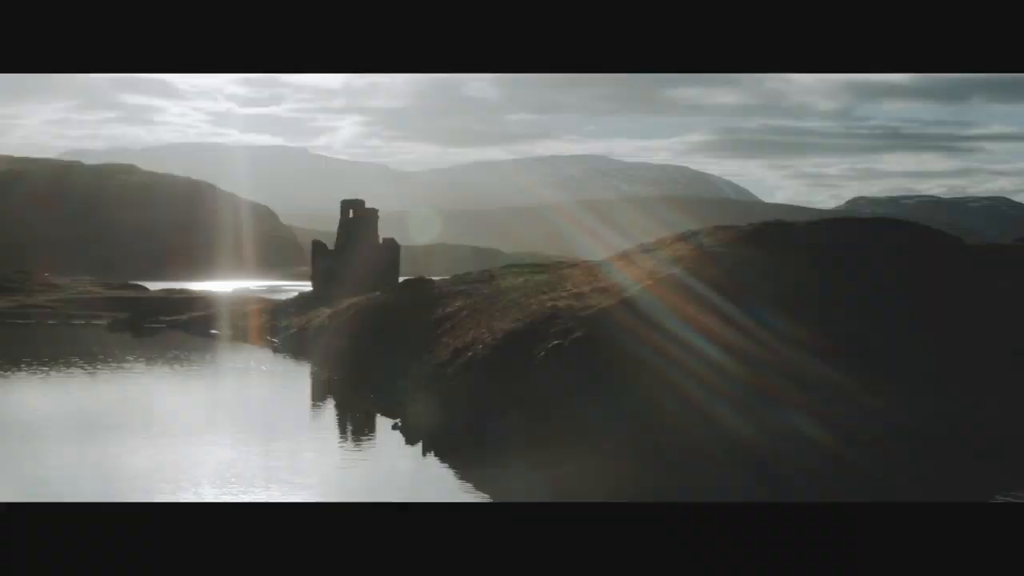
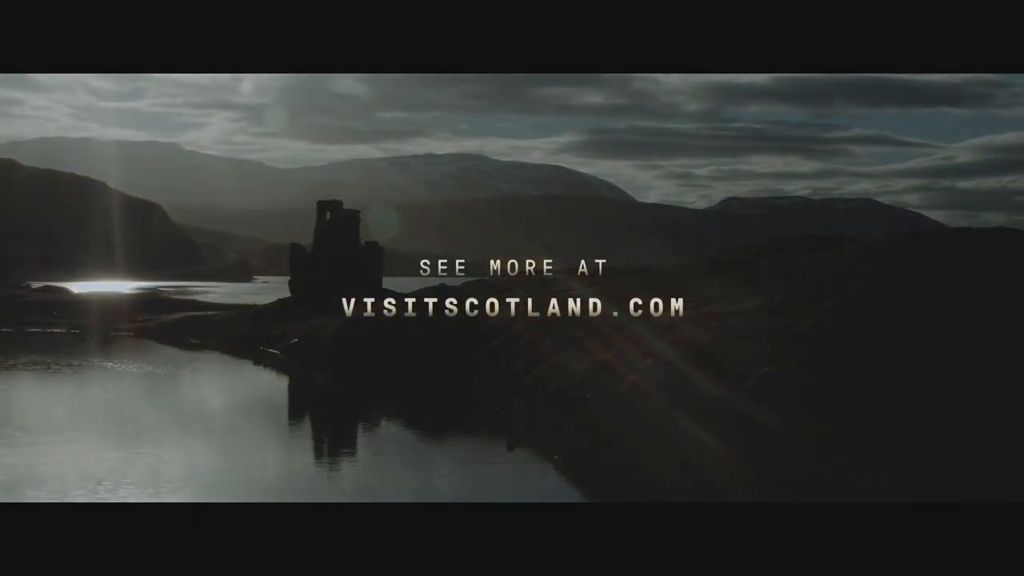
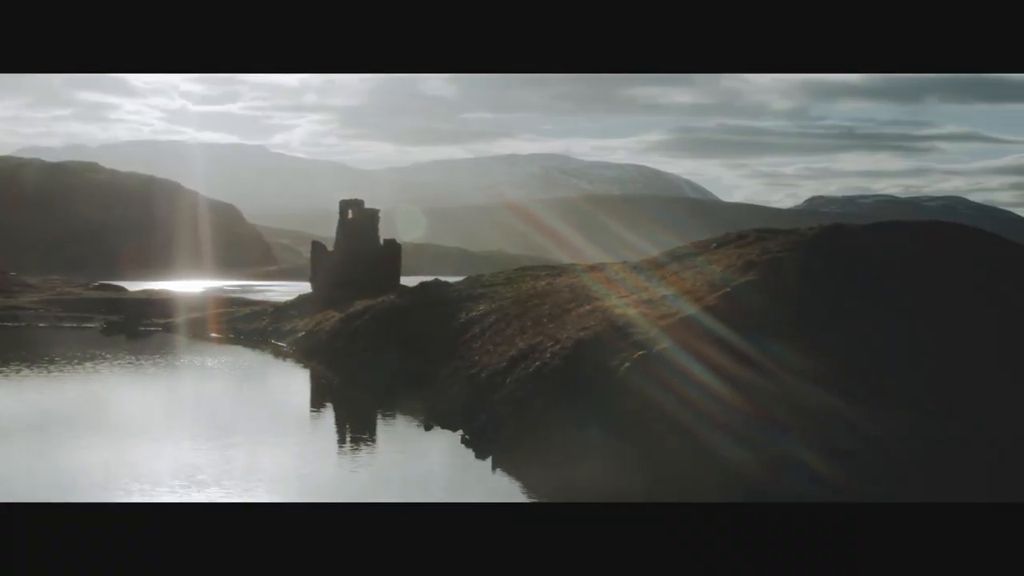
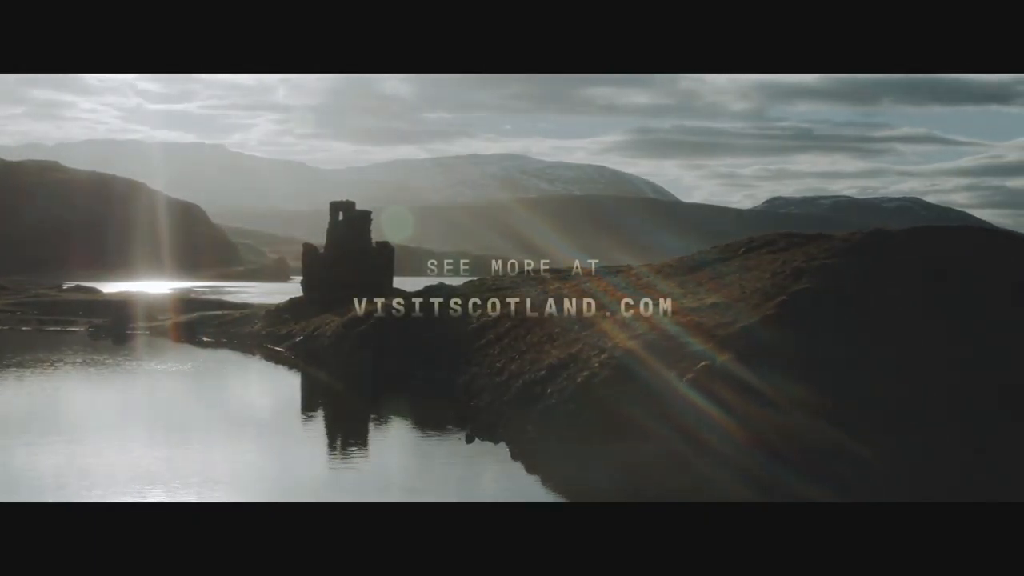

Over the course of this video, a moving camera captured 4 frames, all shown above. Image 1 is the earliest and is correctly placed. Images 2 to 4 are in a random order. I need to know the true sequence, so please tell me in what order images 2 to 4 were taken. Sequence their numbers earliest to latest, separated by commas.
3, 4, 2
